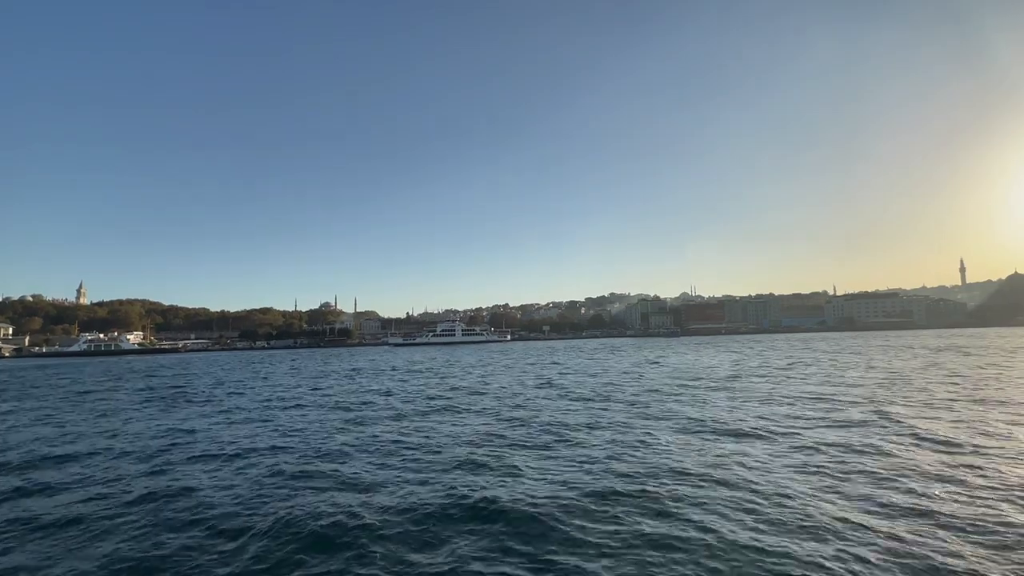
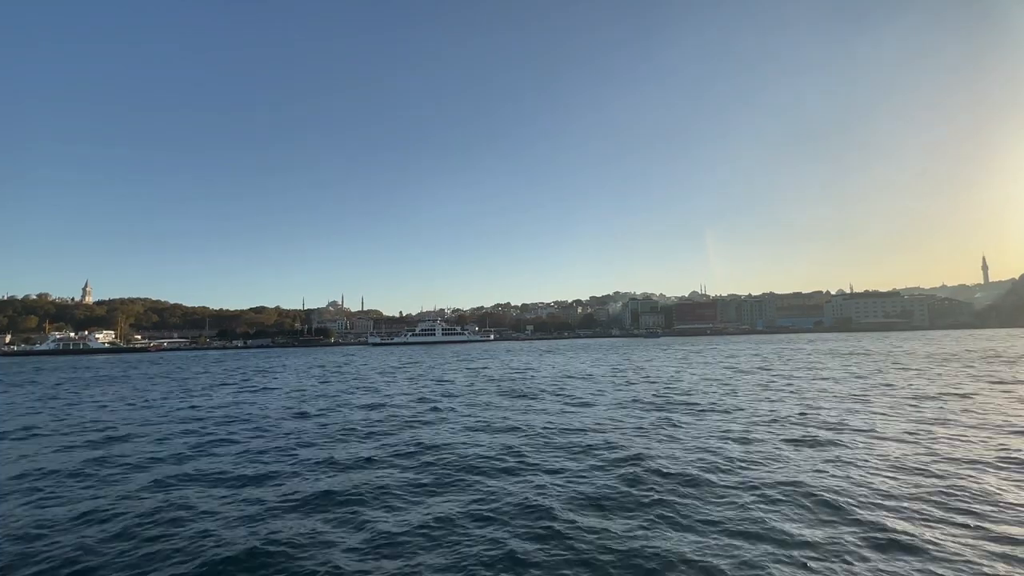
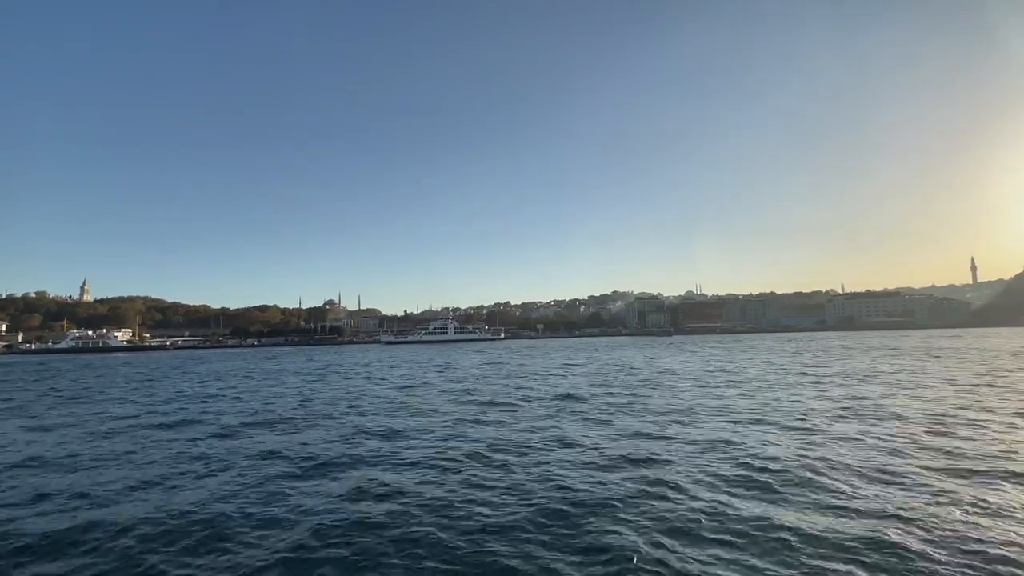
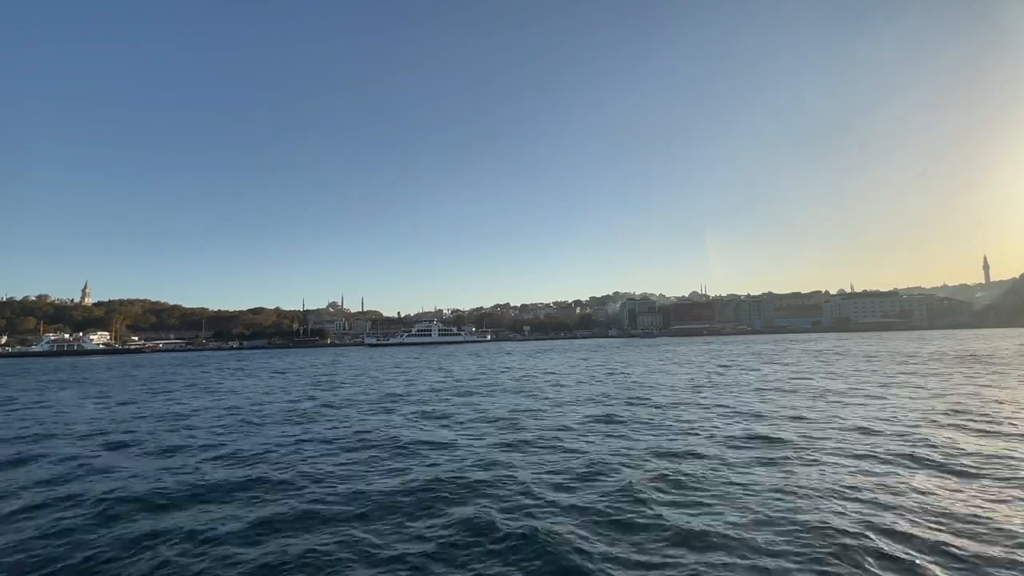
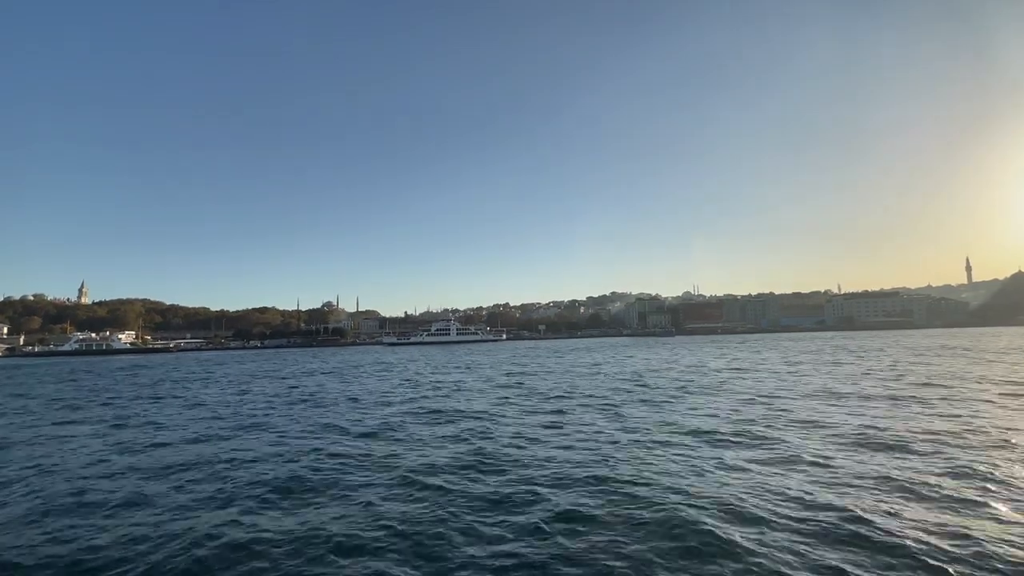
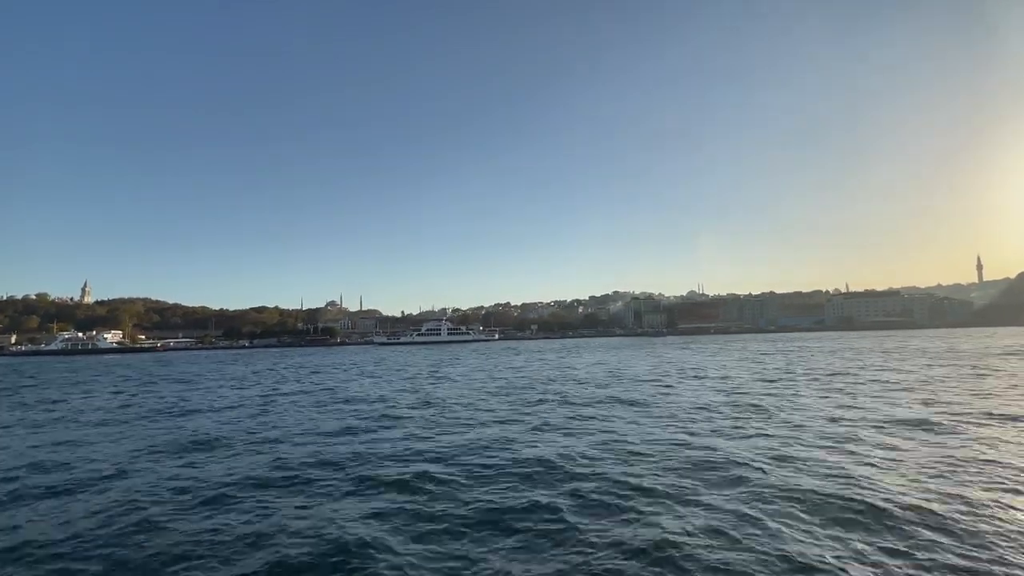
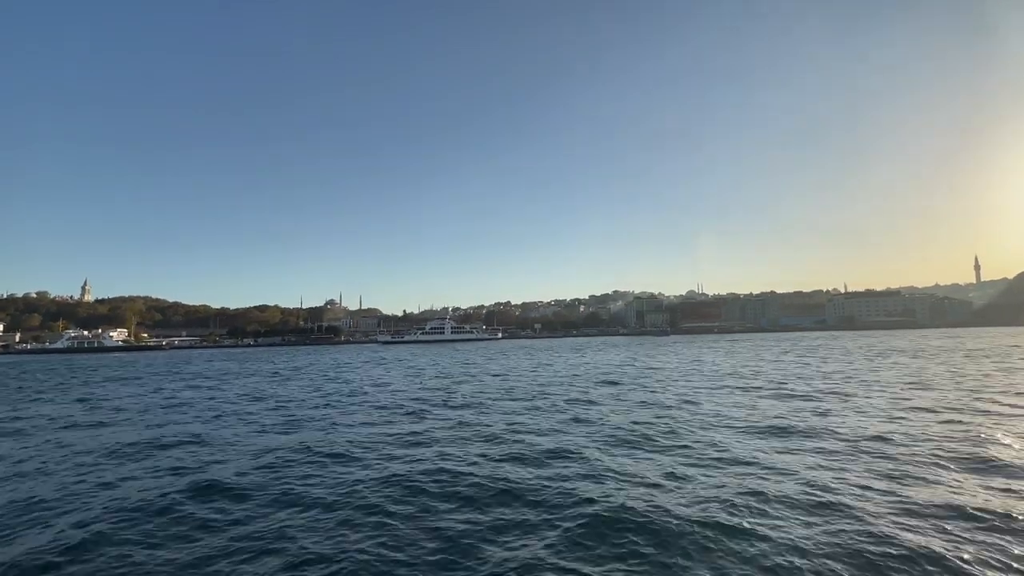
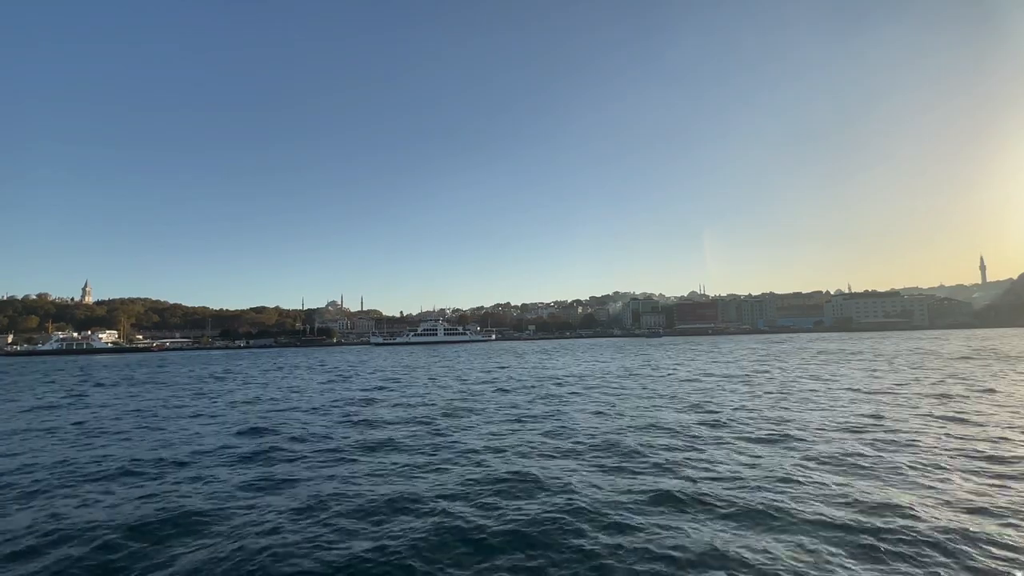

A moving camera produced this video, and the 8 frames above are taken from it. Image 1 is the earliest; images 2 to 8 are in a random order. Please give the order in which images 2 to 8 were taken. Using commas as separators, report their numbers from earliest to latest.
5, 3, 7, 6, 8, 2, 4
